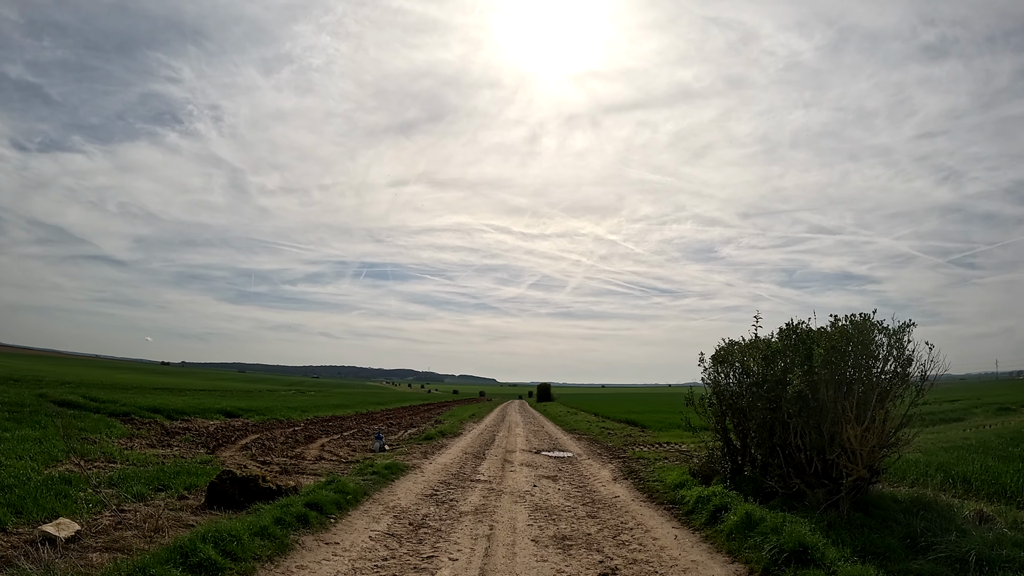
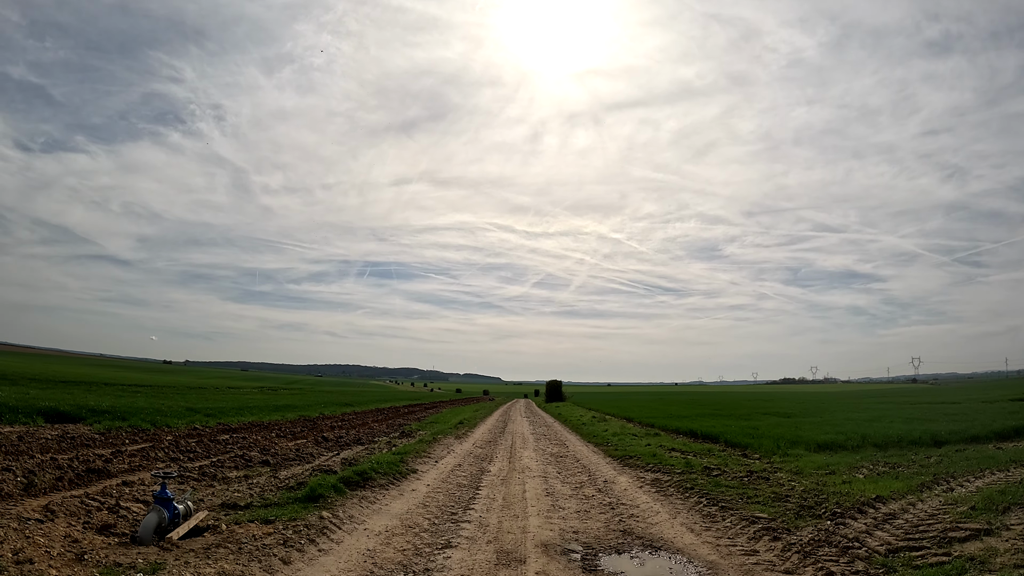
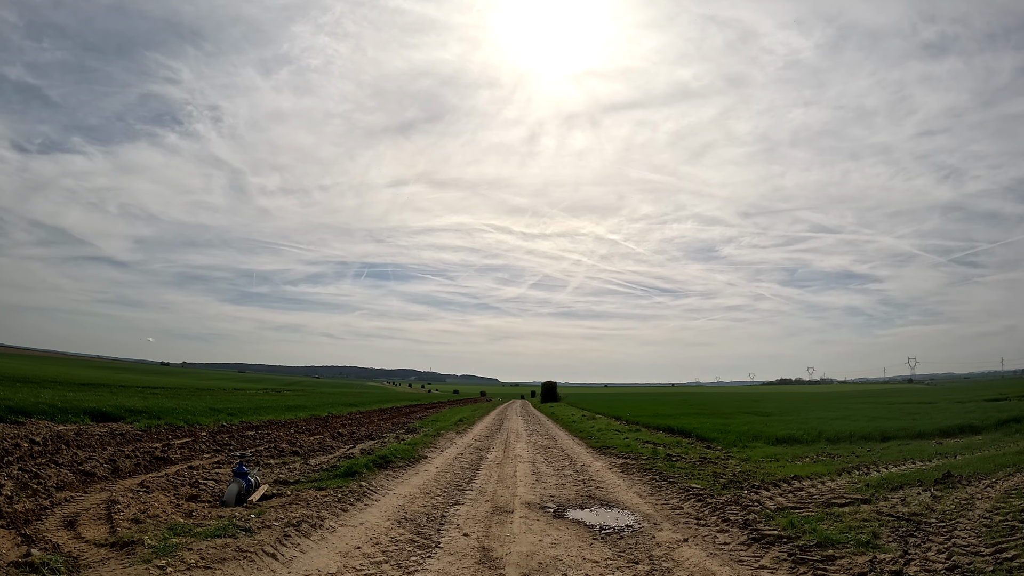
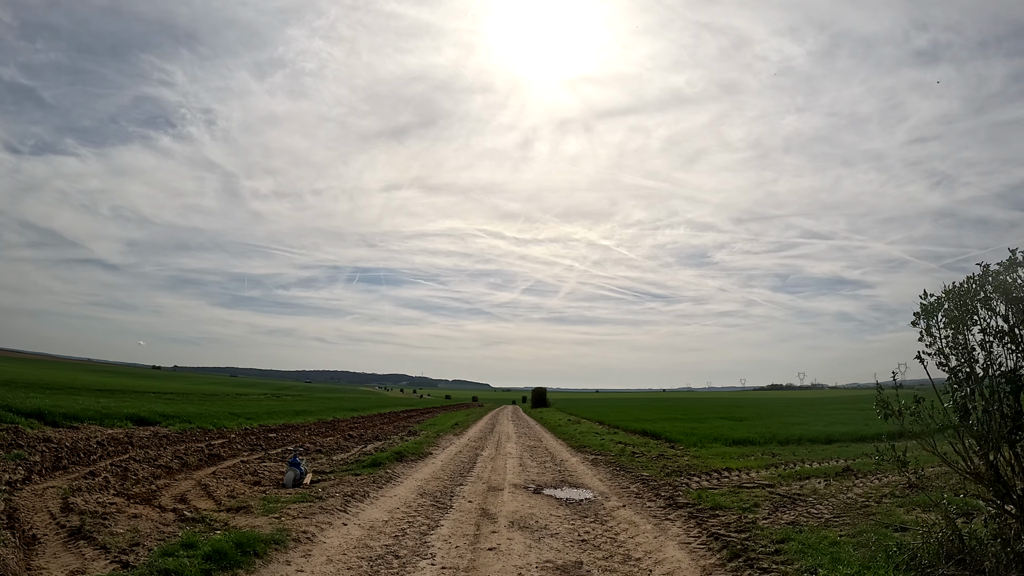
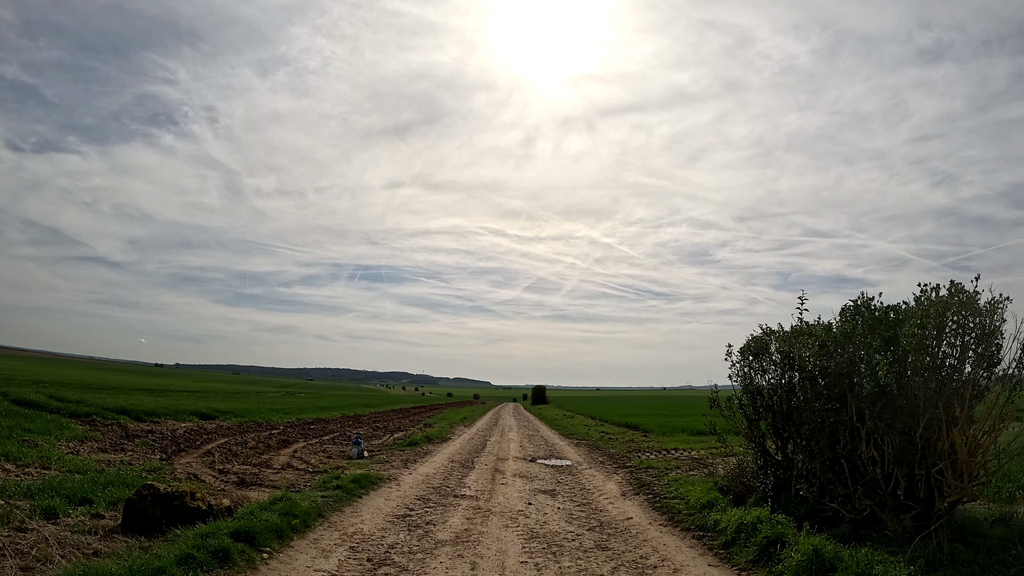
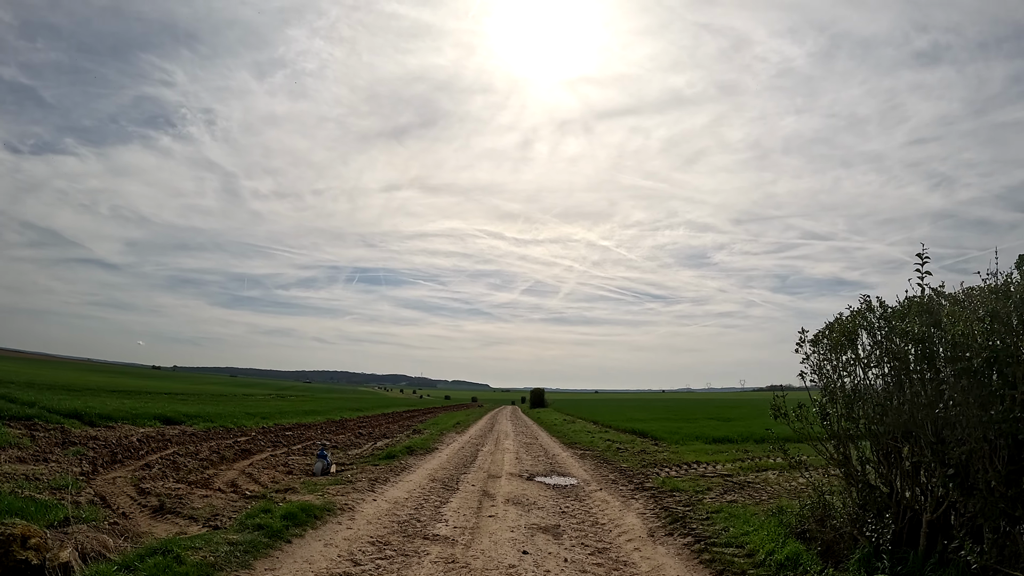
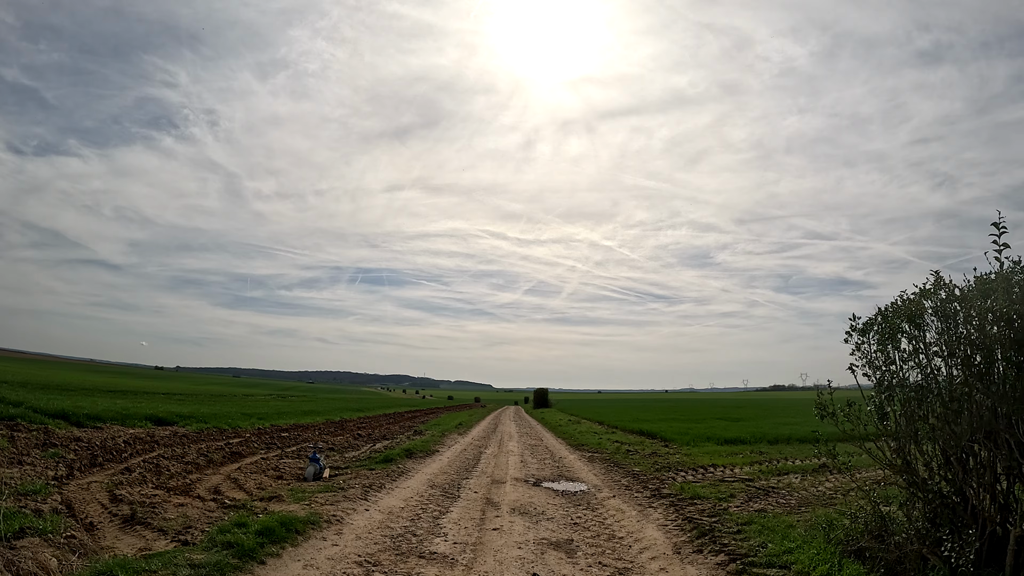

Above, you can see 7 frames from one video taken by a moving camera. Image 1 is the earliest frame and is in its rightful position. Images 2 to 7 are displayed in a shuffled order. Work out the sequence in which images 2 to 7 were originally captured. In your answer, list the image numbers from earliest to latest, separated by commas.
5, 6, 7, 4, 3, 2
